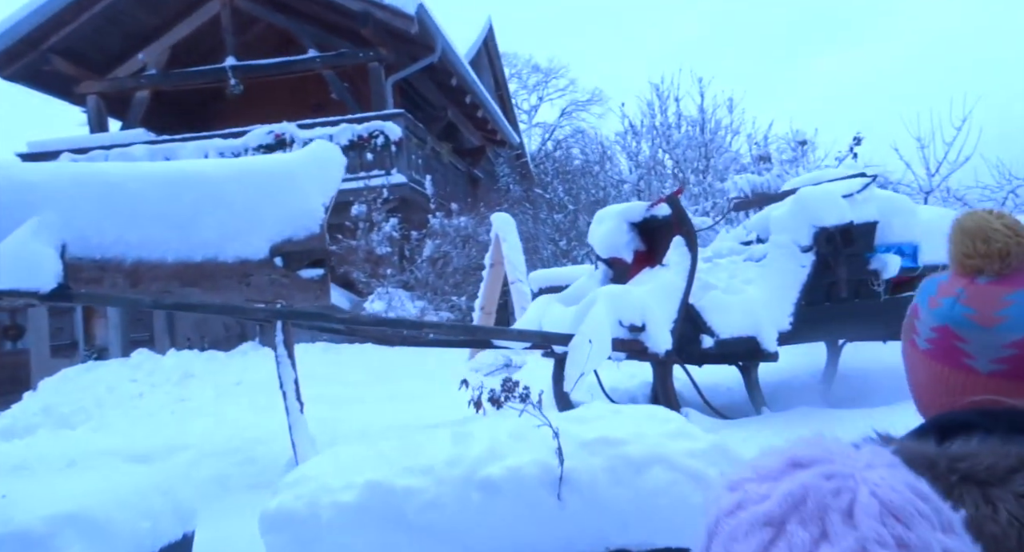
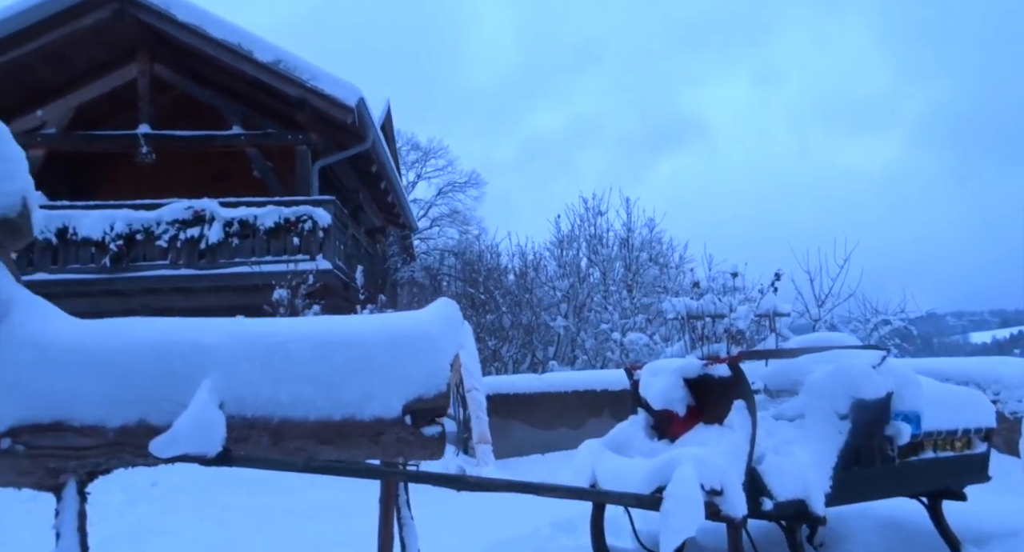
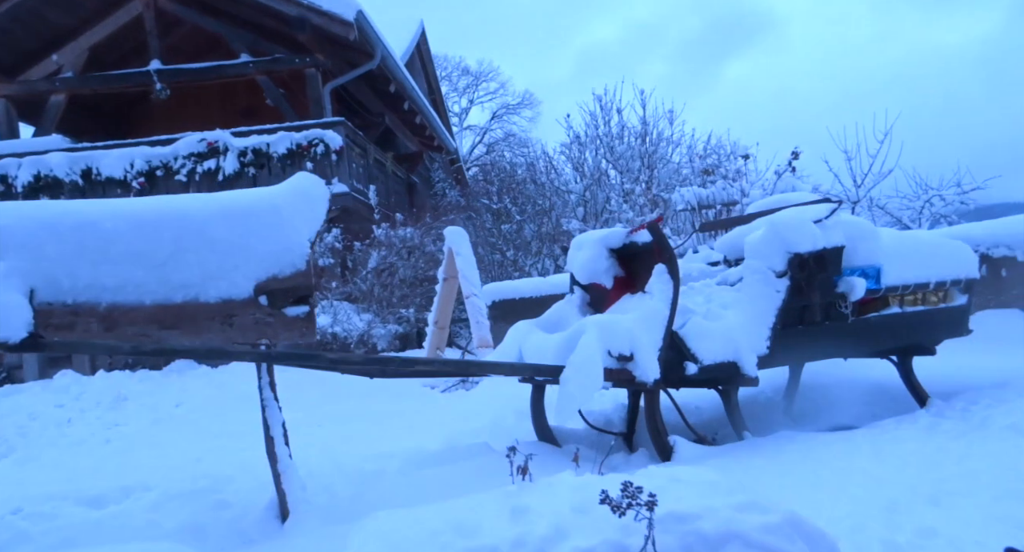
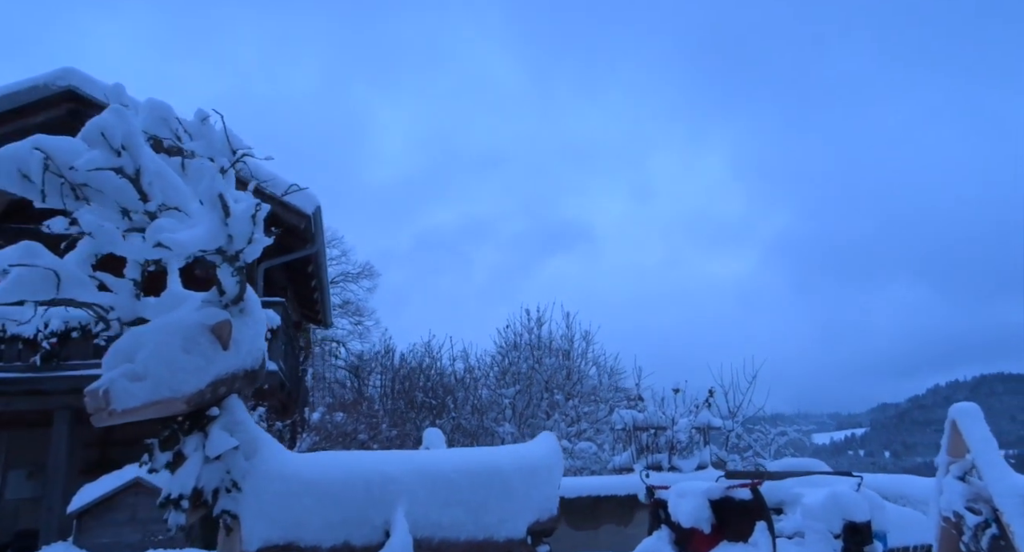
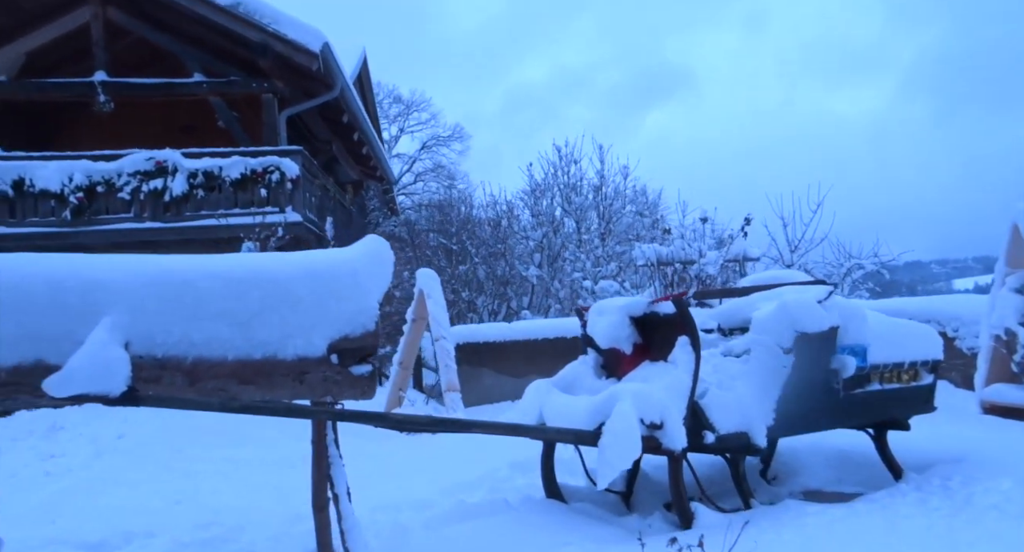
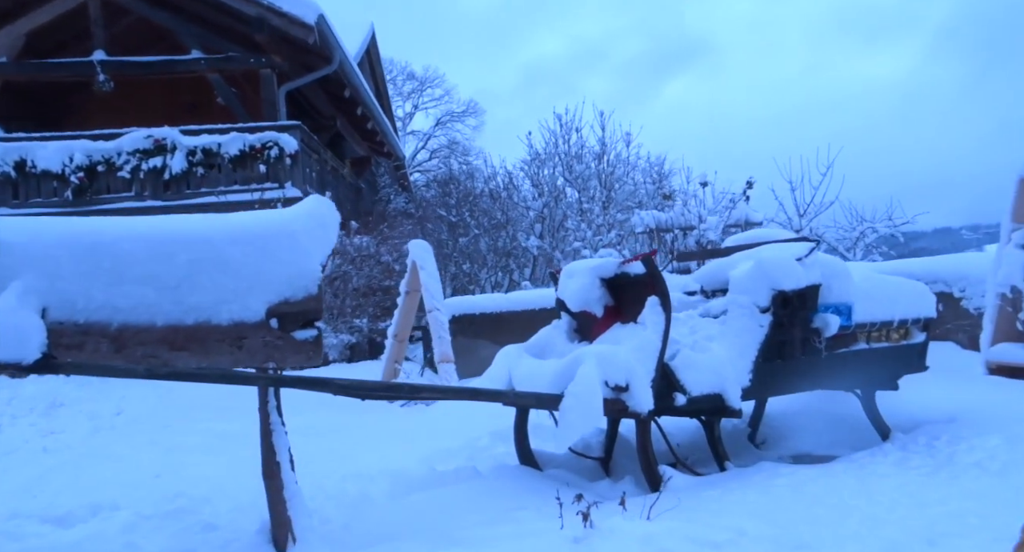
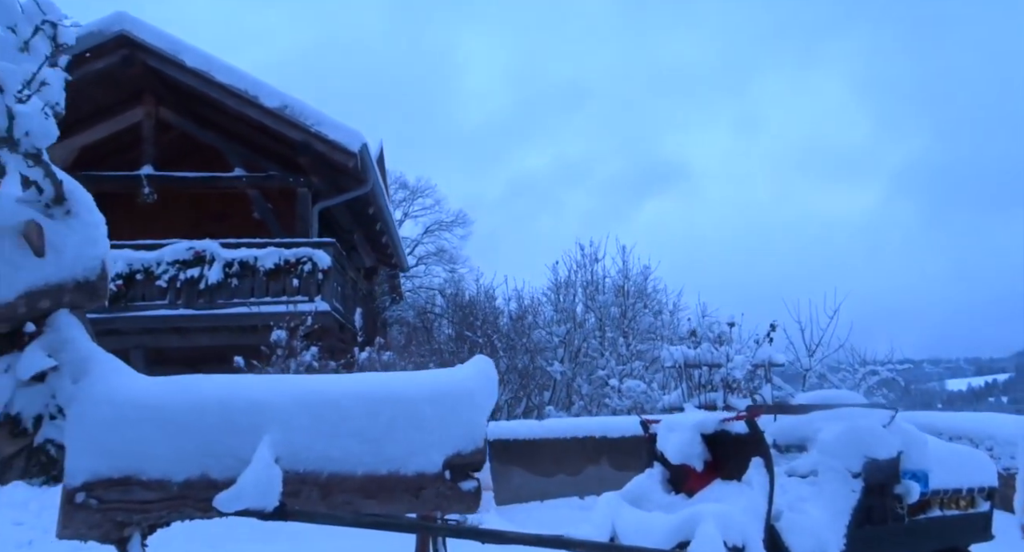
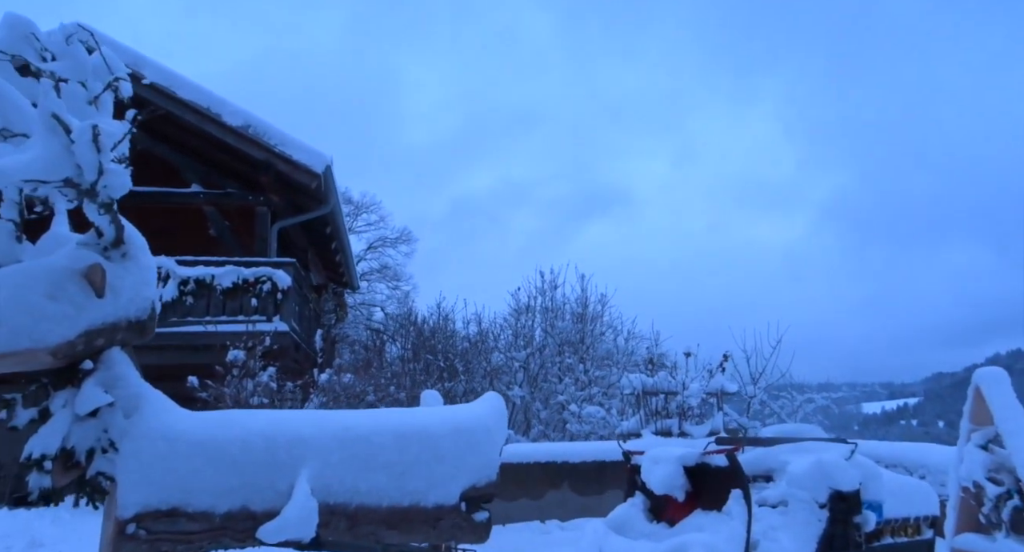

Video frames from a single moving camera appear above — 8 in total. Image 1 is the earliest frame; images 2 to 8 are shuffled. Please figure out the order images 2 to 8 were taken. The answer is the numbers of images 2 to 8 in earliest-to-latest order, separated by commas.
3, 6, 5, 2, 7, 8, 4
